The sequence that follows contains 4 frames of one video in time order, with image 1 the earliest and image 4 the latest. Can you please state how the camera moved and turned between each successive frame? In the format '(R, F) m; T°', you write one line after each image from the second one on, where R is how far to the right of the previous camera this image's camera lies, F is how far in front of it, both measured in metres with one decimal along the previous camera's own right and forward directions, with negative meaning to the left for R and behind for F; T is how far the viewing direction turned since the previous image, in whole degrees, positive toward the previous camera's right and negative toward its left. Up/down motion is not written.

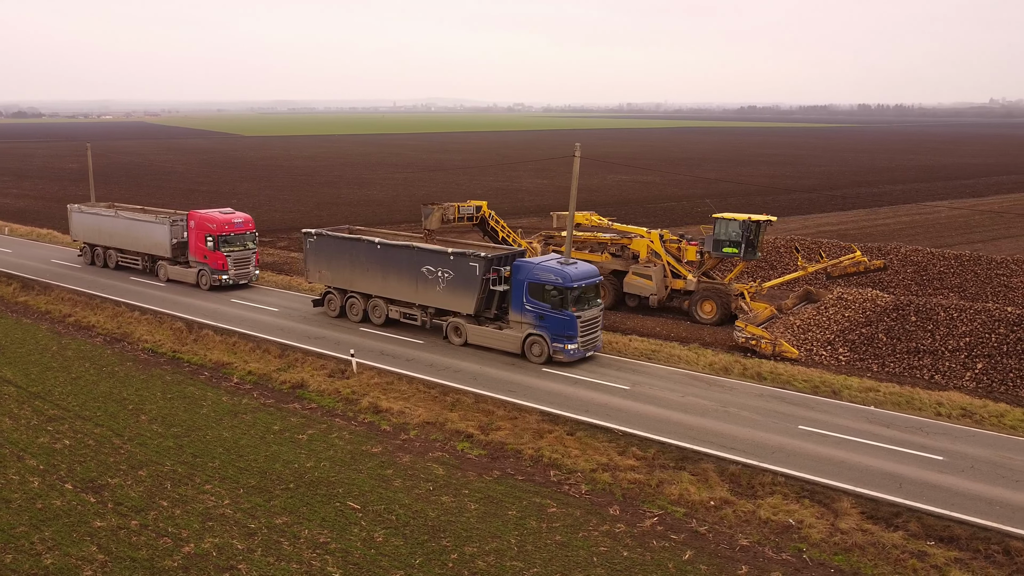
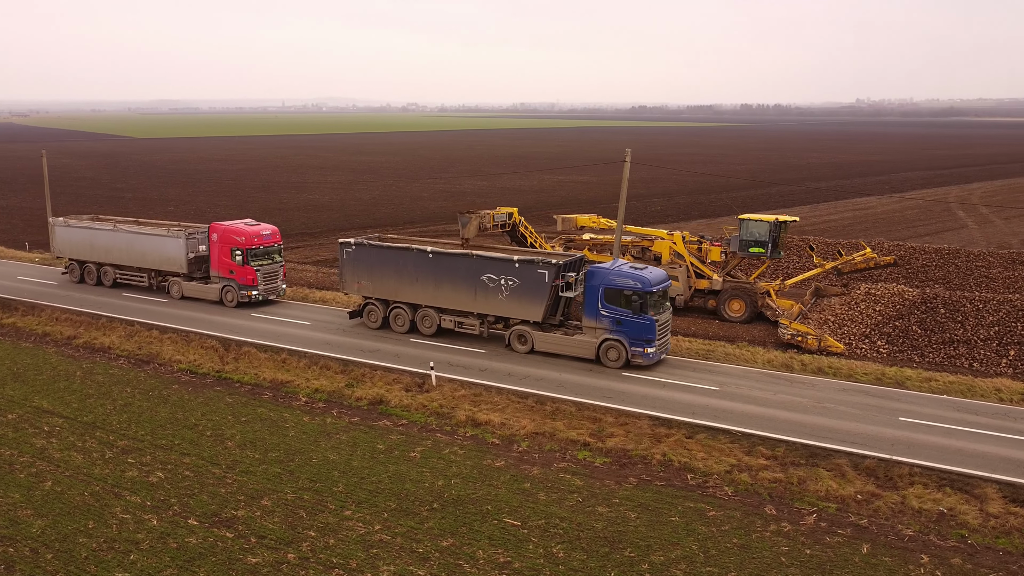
(-4.3, +0.3) m; +7°
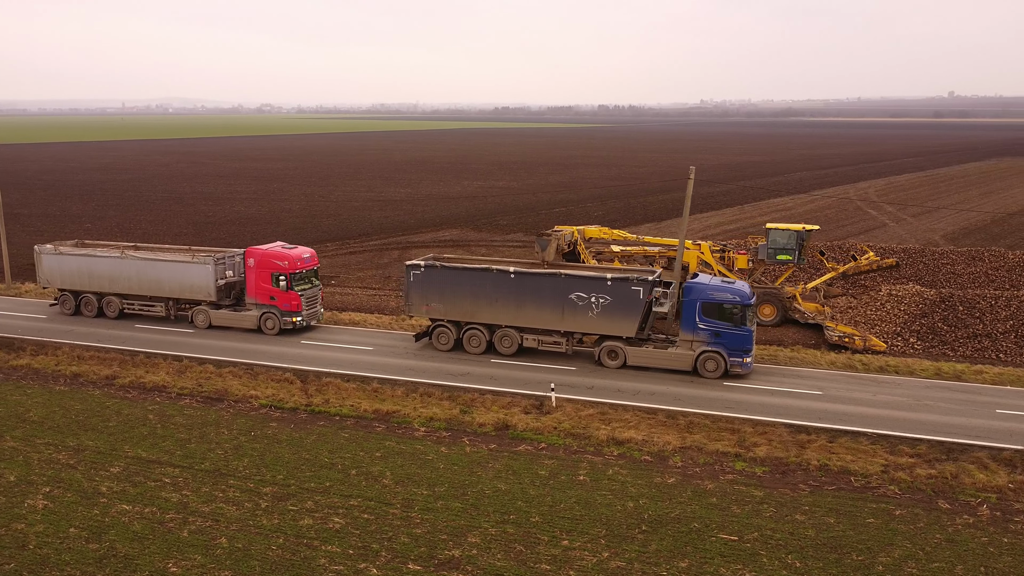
(-5.9, +0.3) m; +10°
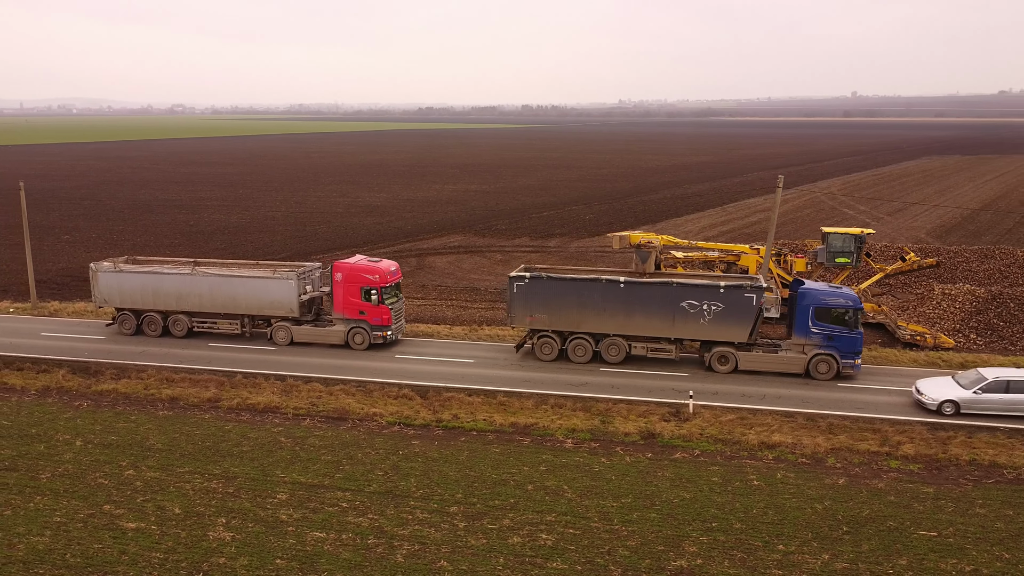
(-5.2, 0.0) m; +5°
